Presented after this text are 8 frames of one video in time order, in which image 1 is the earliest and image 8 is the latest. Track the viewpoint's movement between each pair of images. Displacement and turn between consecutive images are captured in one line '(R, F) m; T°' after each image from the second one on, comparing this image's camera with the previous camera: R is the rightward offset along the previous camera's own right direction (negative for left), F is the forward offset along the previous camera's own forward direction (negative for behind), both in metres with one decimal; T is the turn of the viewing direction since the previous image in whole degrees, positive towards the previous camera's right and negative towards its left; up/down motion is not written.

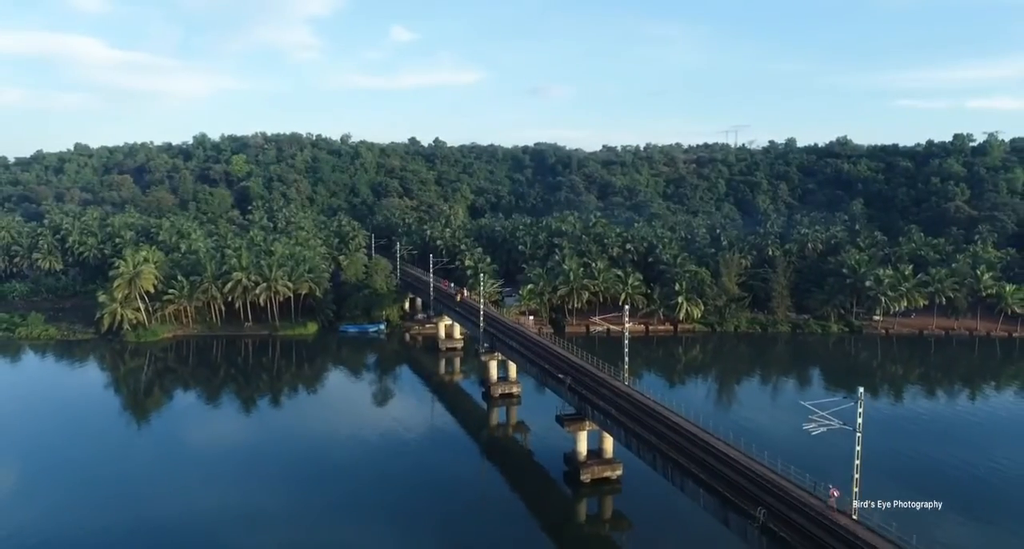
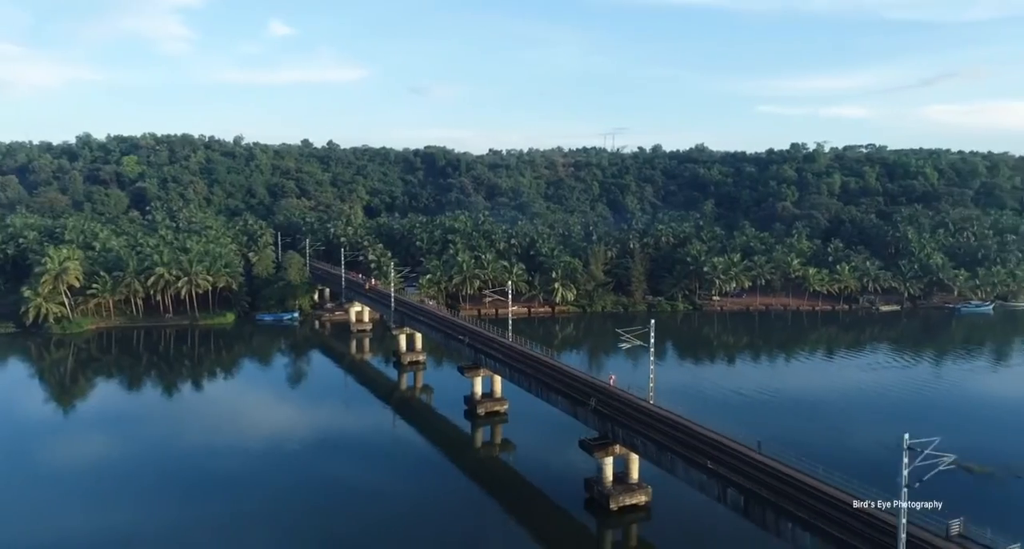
(-1.5, -11.2) m; +9°
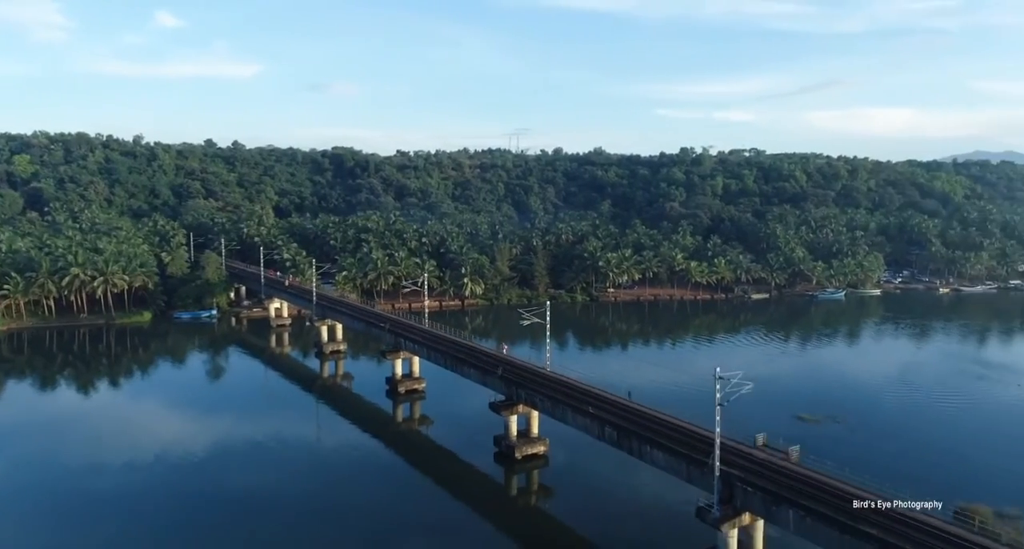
(-0.7, -6.4) m; +7°
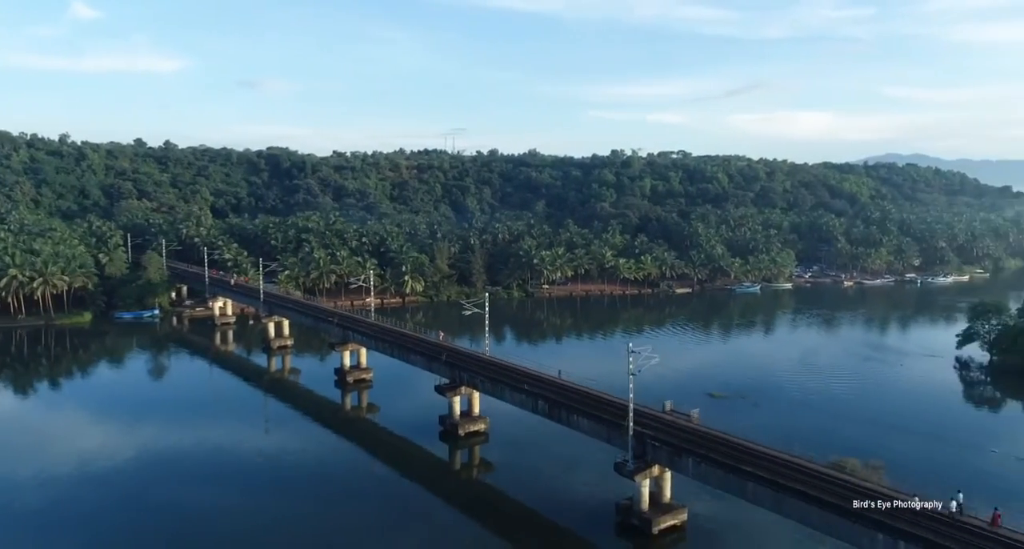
(-0.4, -4.4) m; +5°
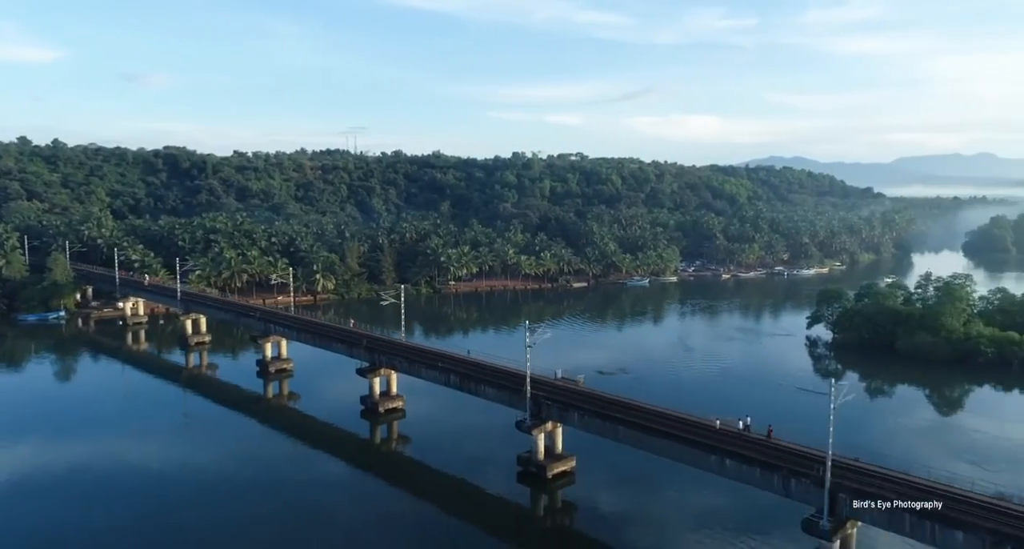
(-0.6, -6.1) m; +8°
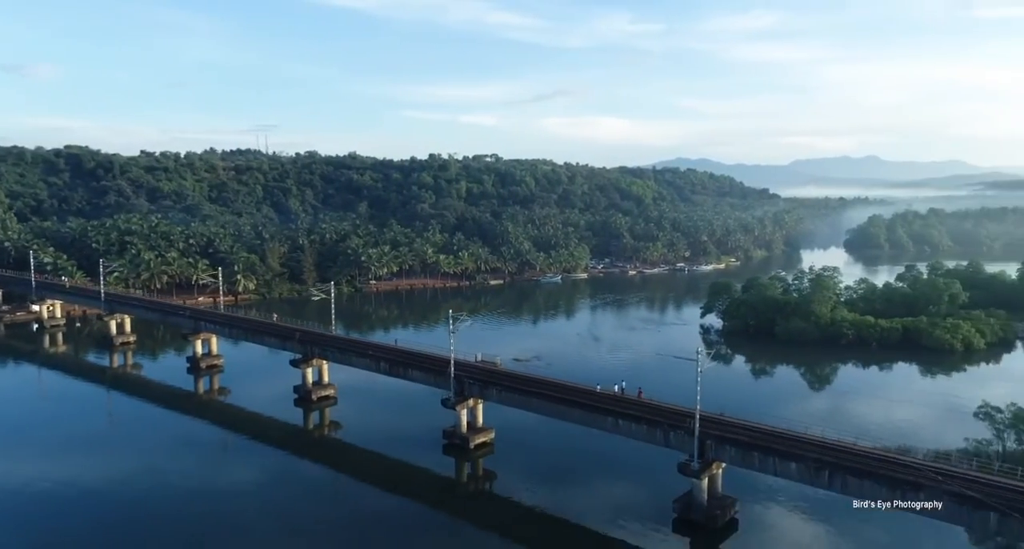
(-0.5, -5.1) m; +7°
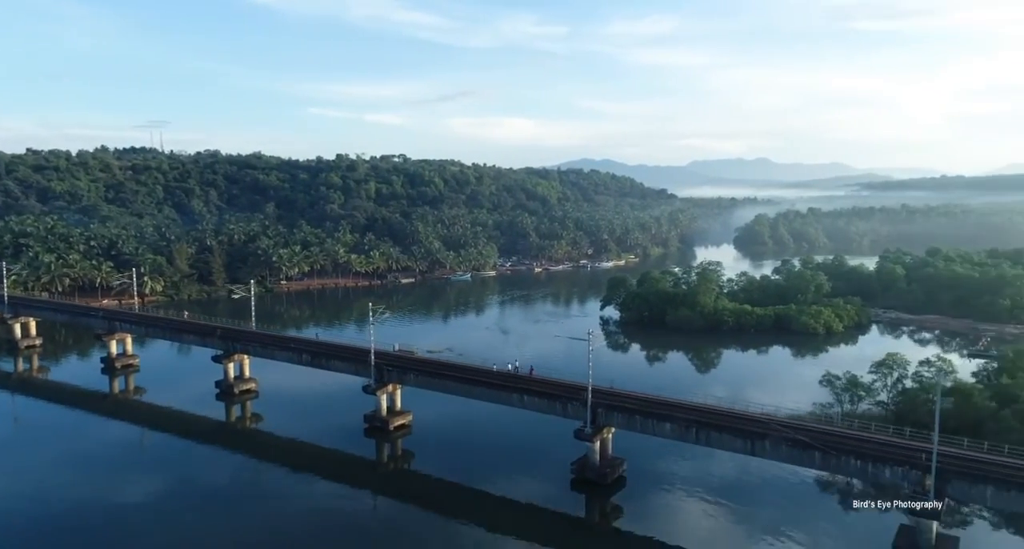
(-0.4, -4.5) m; +7°
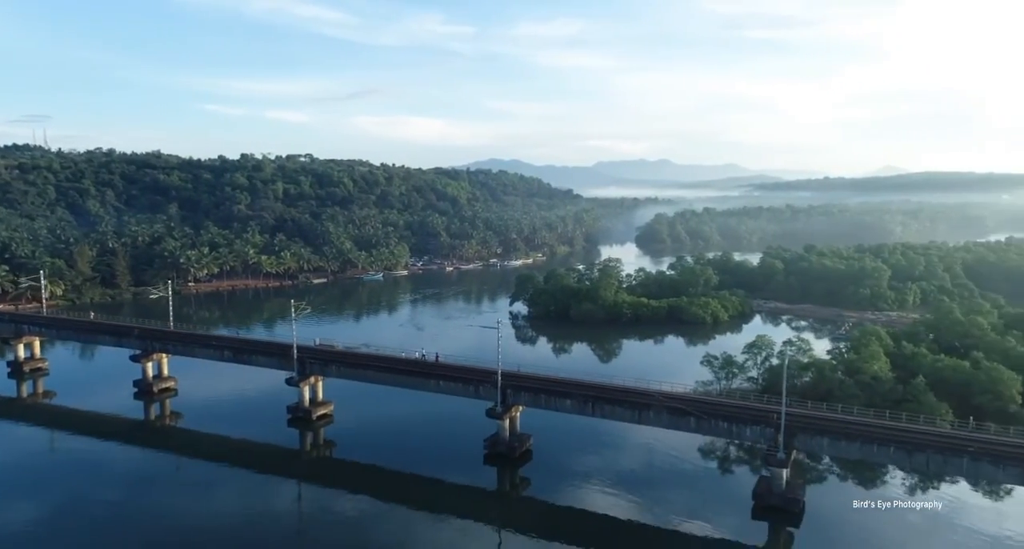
(-0.3, -4.1) m; +7°
